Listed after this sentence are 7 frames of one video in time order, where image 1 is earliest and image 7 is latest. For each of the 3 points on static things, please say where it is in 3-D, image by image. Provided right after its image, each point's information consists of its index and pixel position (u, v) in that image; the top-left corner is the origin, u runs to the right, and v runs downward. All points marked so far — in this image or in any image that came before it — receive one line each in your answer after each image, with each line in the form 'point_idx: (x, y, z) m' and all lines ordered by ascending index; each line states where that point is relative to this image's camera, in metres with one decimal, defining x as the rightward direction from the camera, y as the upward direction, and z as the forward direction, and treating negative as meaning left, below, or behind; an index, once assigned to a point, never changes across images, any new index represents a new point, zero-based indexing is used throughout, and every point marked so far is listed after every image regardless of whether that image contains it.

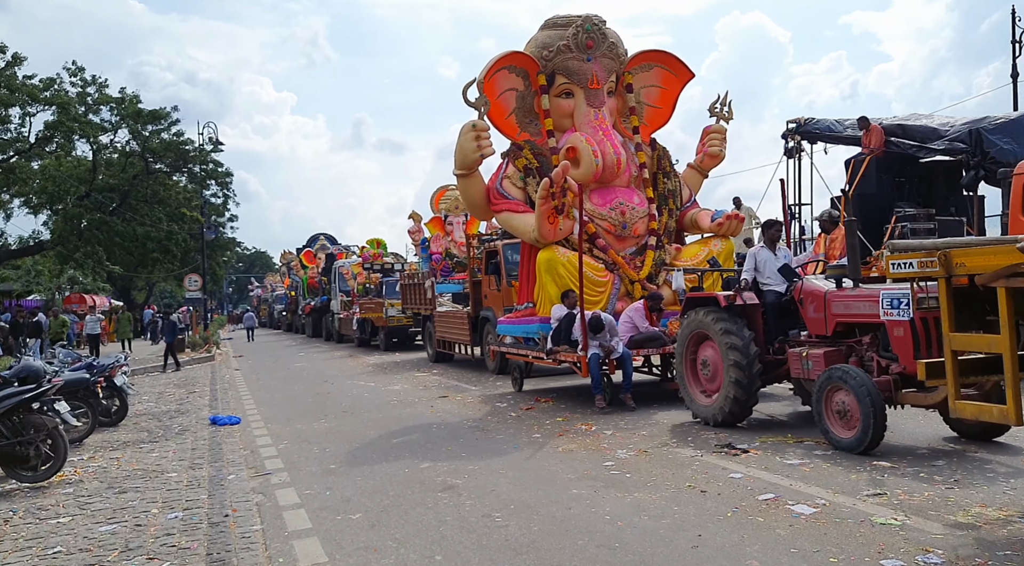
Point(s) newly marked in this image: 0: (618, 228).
0: (+1.3, +0.7, +9.1) m
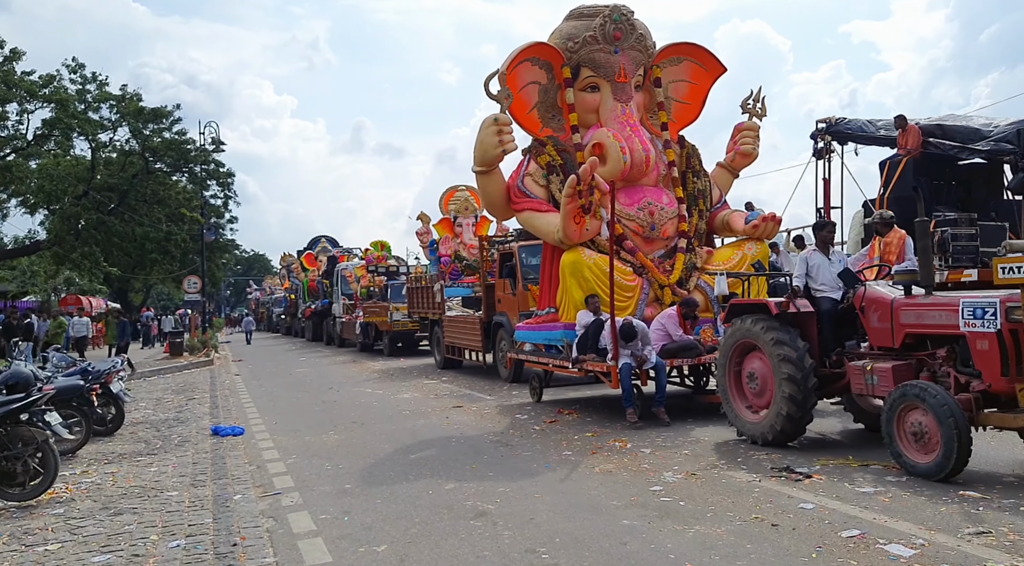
0: (+1.6, +0.6, +8.6) m
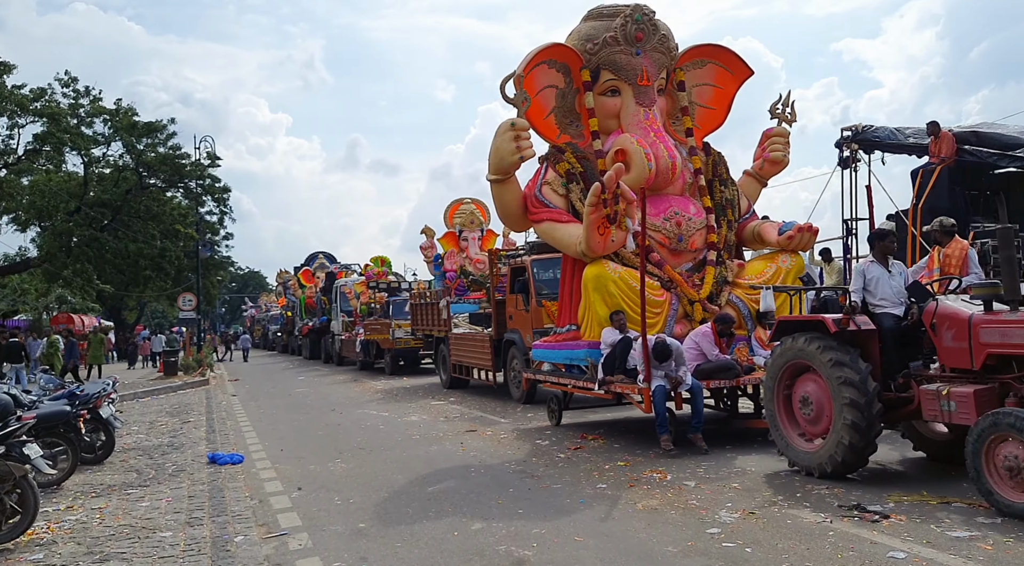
0: (+1.8, +0.5, +8.0) m
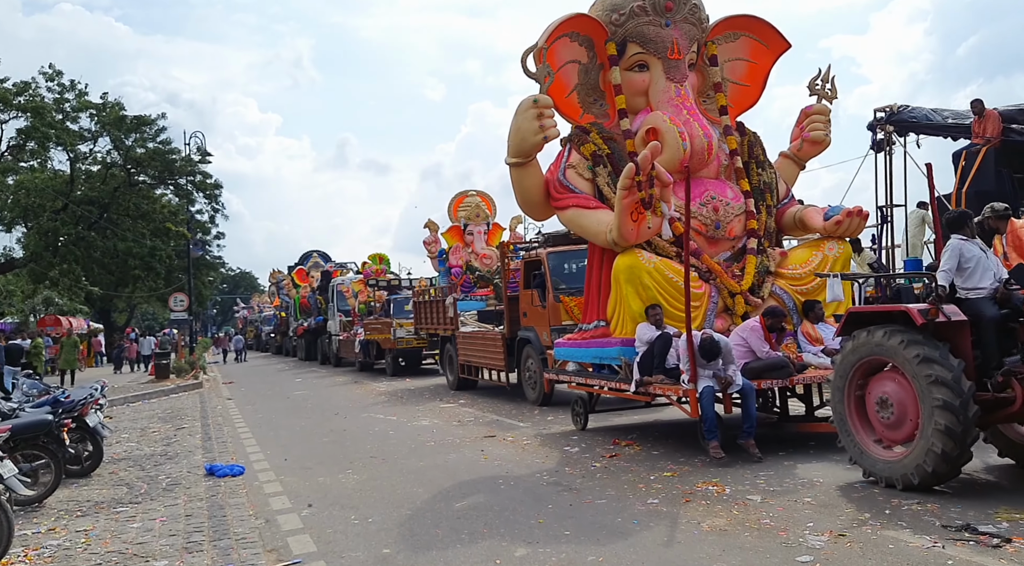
0: (+2.0, +0.6, +7.4) m
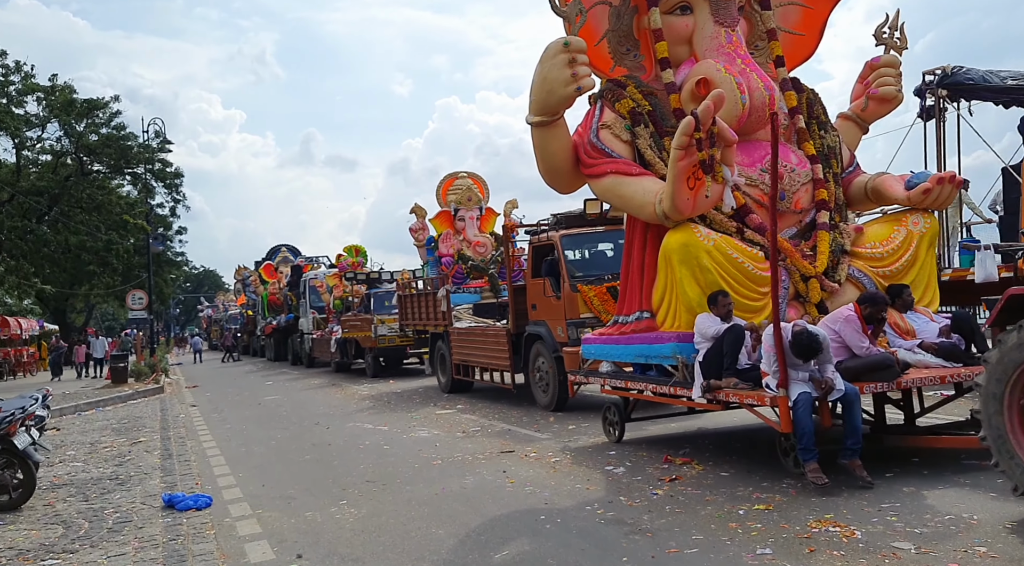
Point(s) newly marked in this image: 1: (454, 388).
0: (+2.2, +0.7, +6.2) m
1: (-0.9, -1.7, +12.0) m
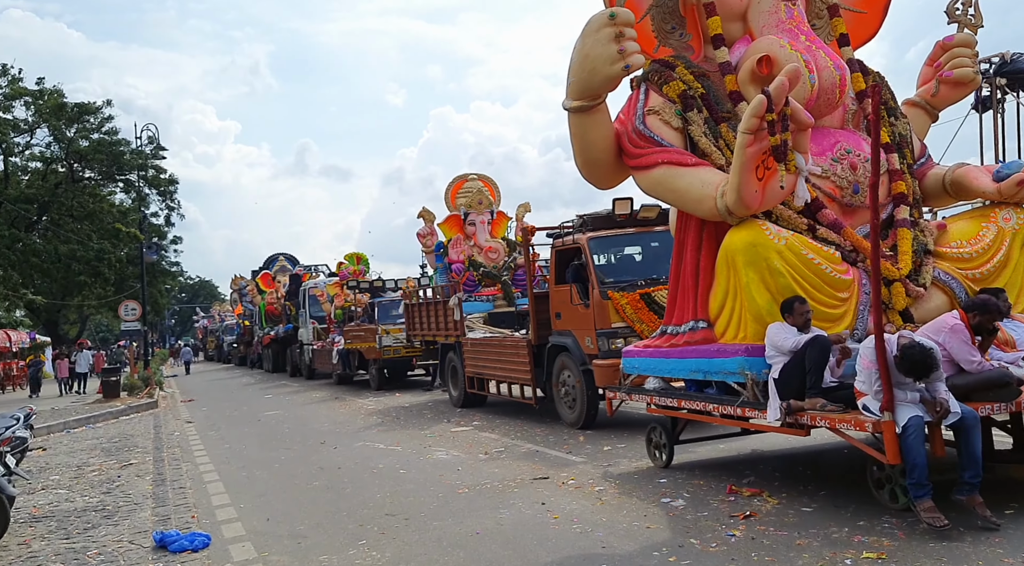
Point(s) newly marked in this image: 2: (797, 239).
0: (+2.5, +0.7, +5.4) m
1: (-0.7, -1.8, +11.2) m
2: (+1.9, +0.3, +5.0) m
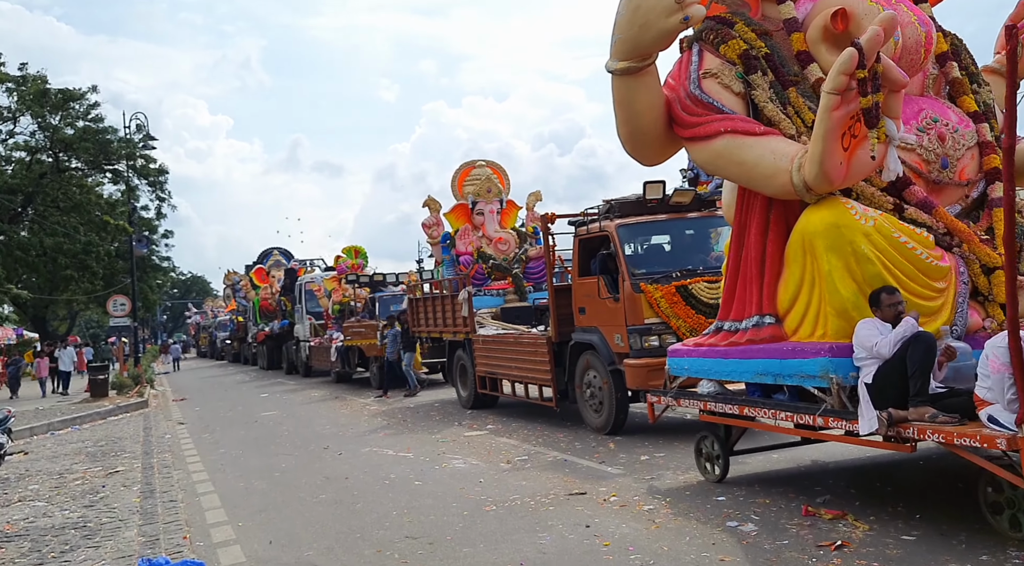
0: (+2.7, +0.7, +4.7) m
1: (-0.5, -1.7, +10.5) m
2: (+2.2, +0.4, +4.3) m
